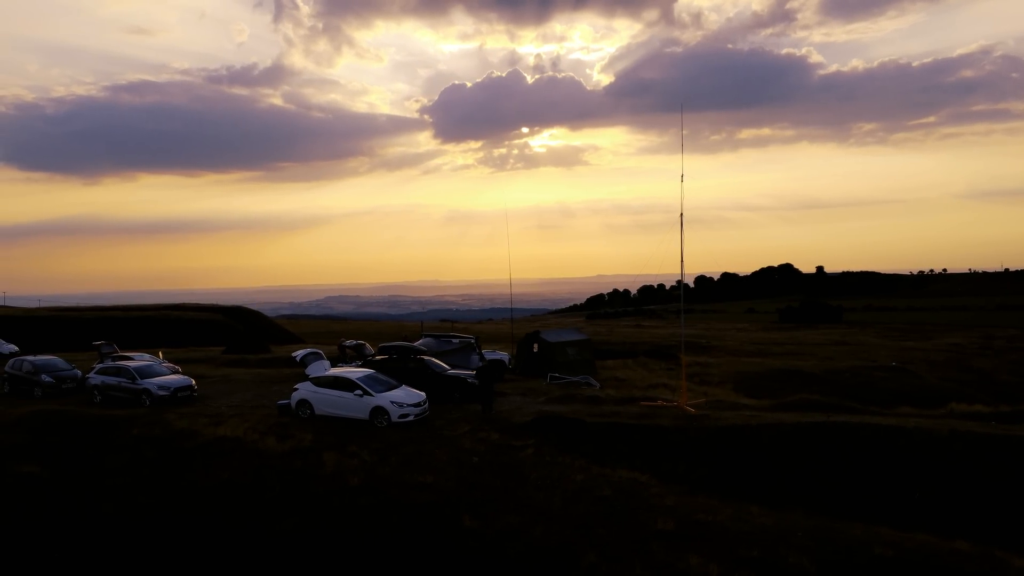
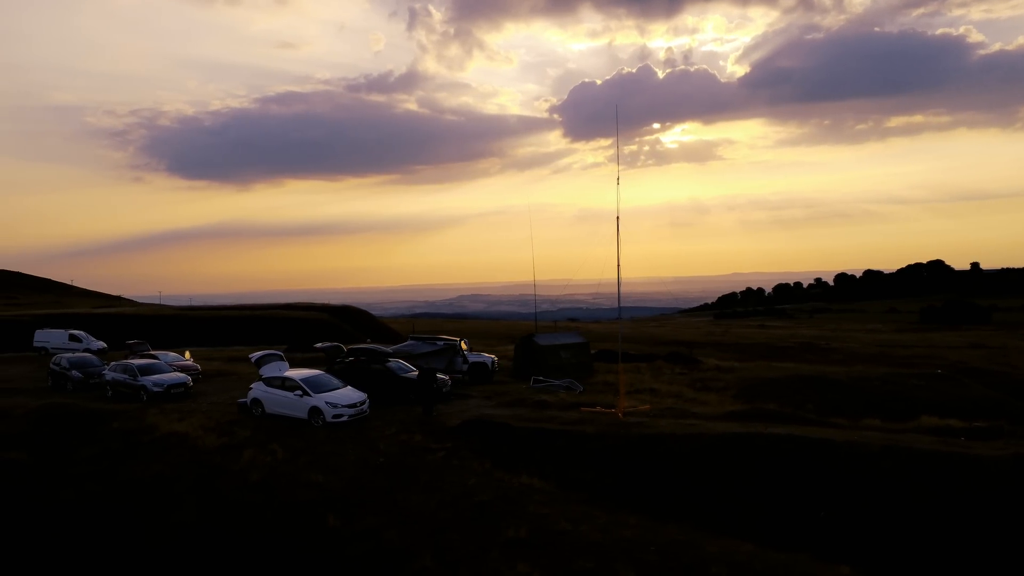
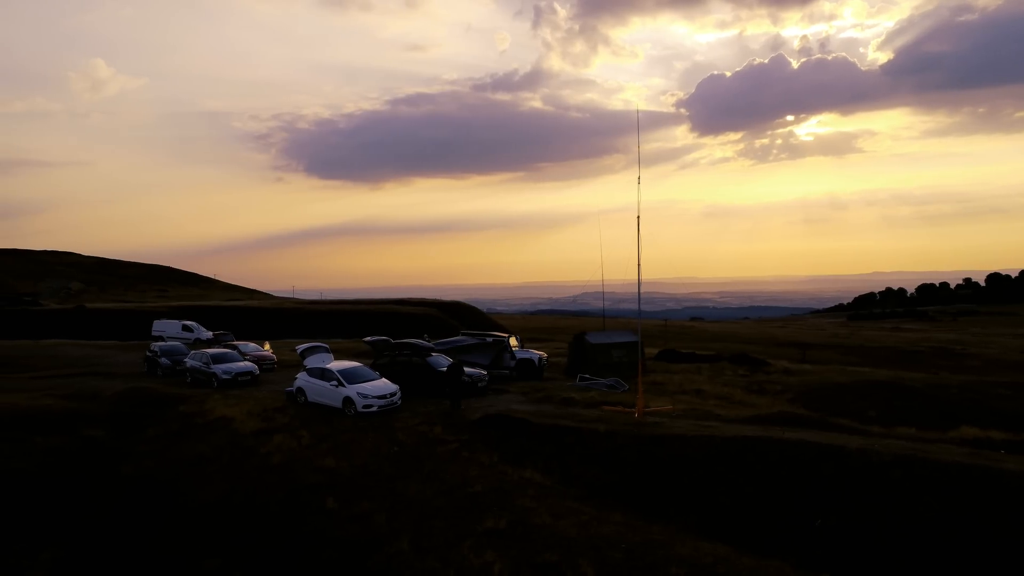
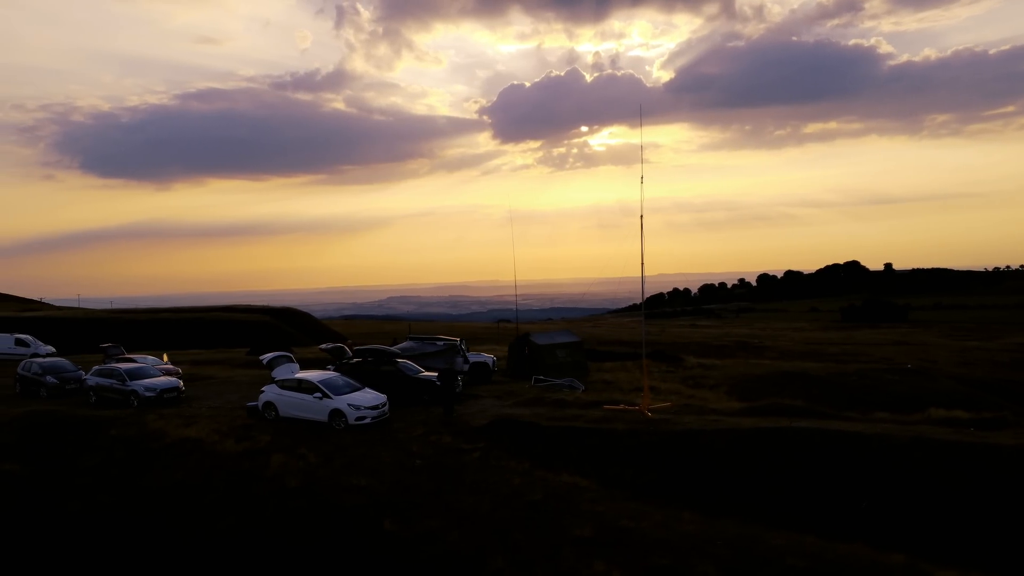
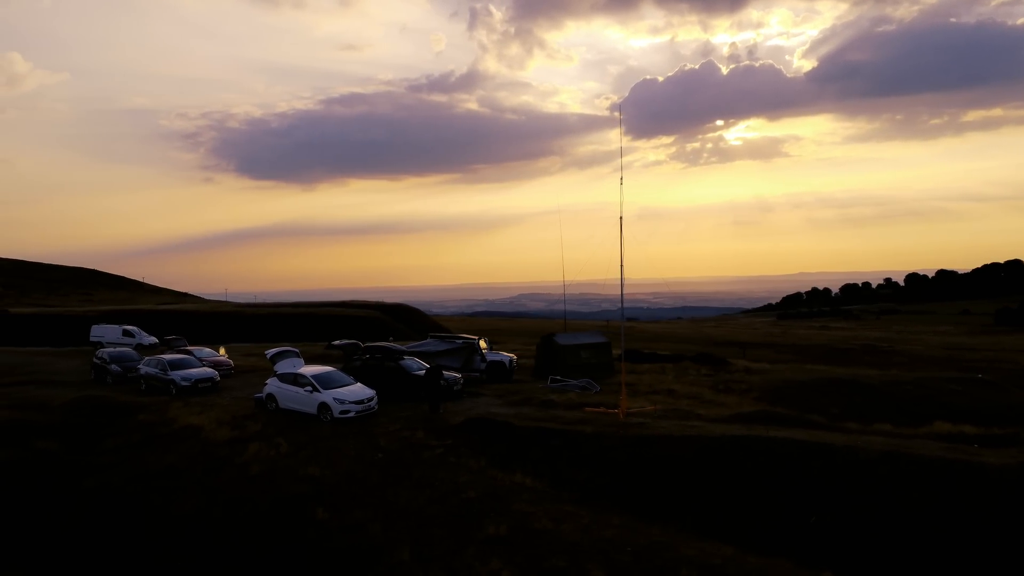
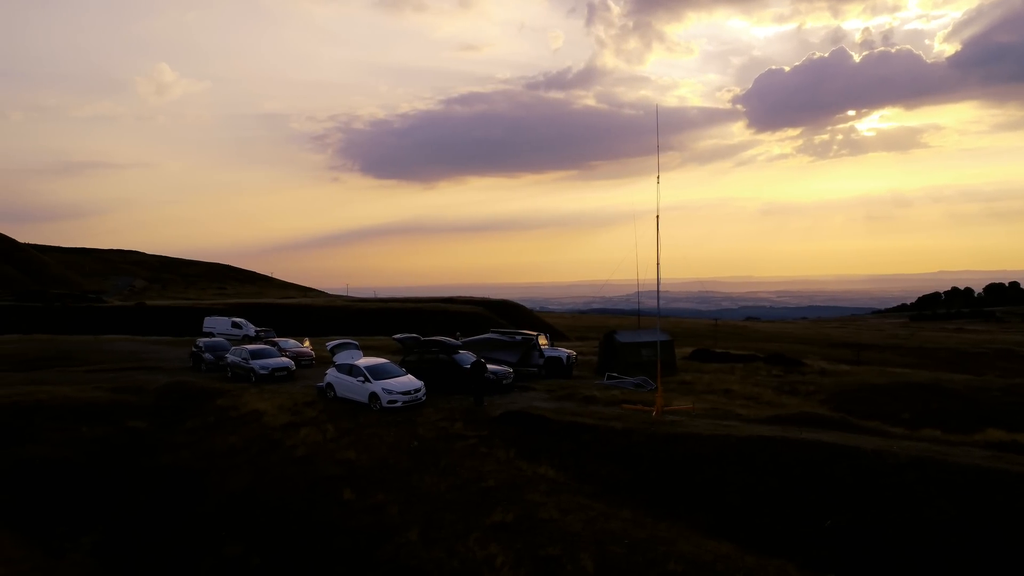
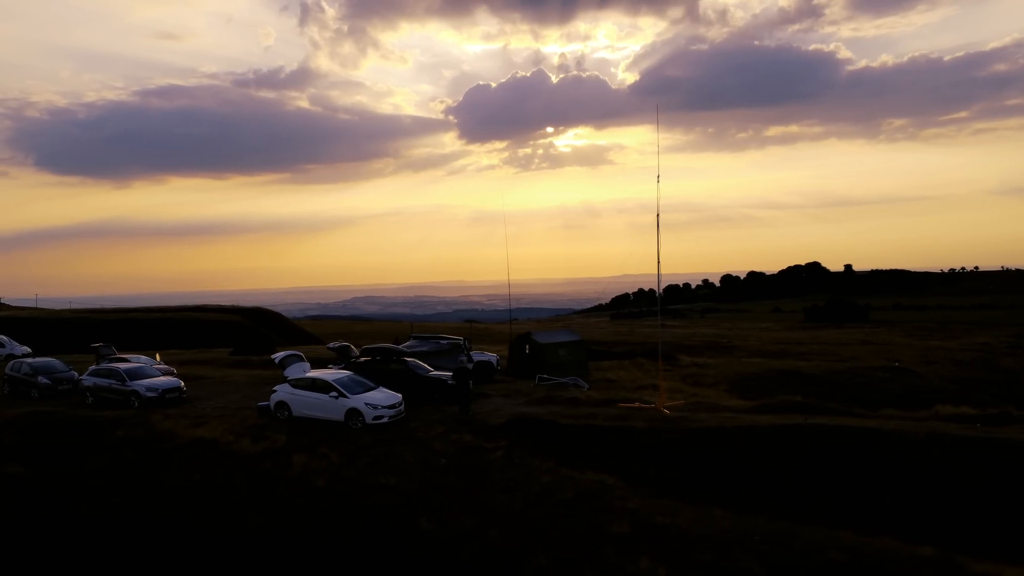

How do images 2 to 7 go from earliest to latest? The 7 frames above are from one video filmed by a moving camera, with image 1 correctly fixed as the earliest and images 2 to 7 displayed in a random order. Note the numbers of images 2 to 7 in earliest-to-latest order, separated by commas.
7, 4, 2, 5, 3, 6
